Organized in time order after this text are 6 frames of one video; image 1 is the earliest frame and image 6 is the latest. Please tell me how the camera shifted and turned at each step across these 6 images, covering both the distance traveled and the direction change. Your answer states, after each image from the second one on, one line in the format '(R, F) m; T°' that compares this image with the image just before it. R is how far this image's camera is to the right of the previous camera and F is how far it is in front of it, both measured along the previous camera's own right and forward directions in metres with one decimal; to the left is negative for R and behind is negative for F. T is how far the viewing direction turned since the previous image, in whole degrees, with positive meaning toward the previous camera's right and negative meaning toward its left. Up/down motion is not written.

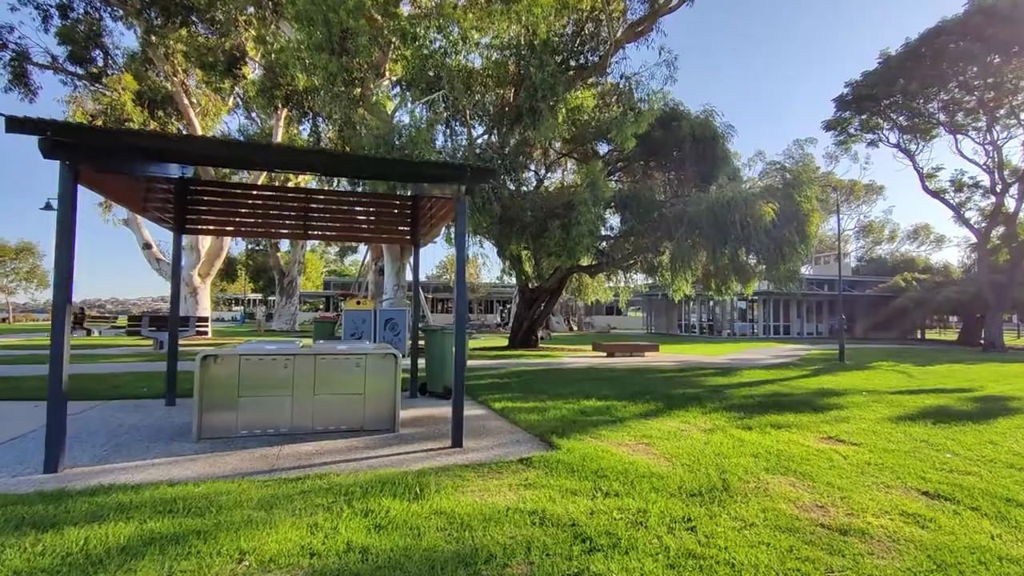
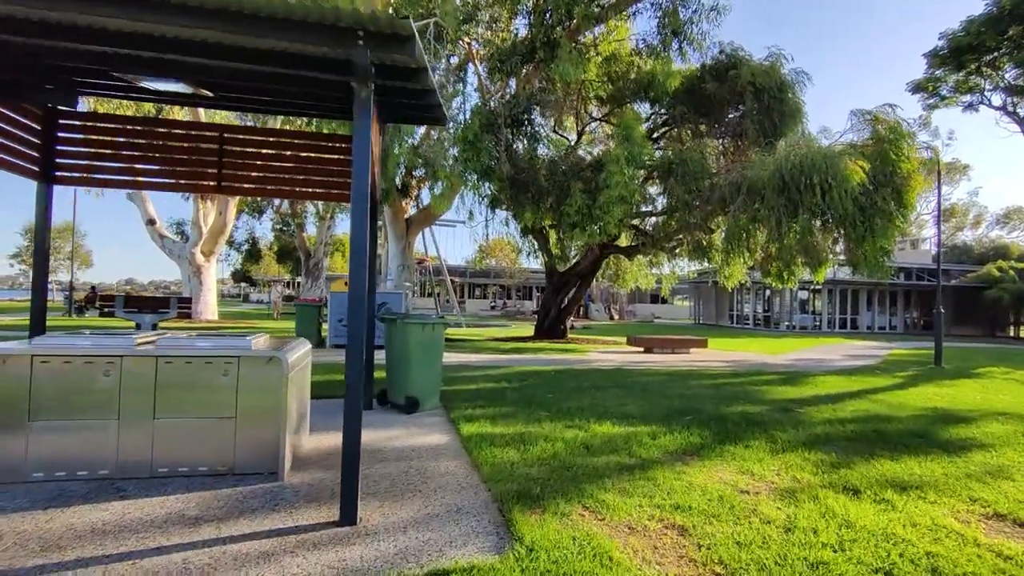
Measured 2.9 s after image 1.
(+0.7, +2.6) m; -5°
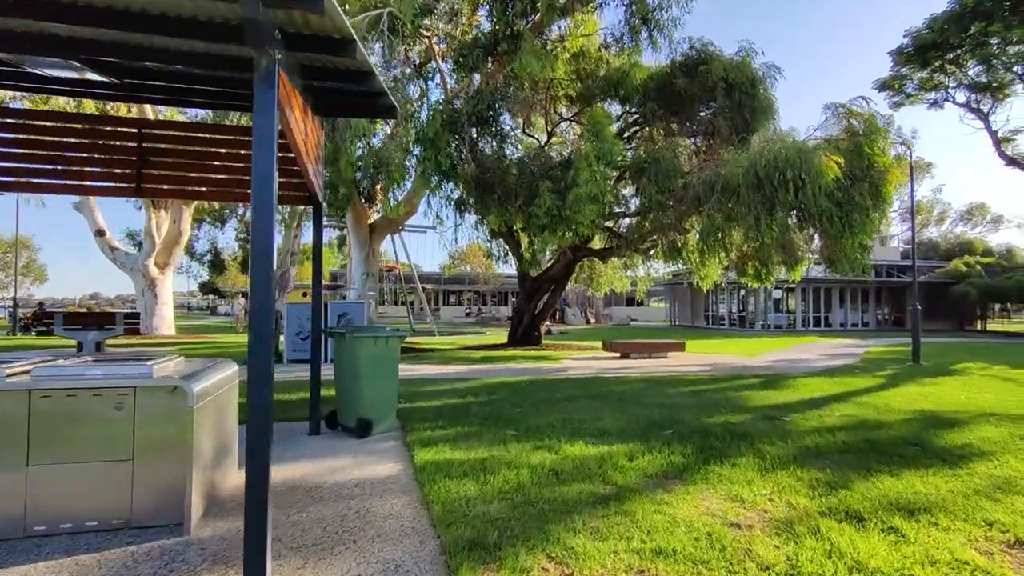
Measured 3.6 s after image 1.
(+0.2, +0.6) m; +2°
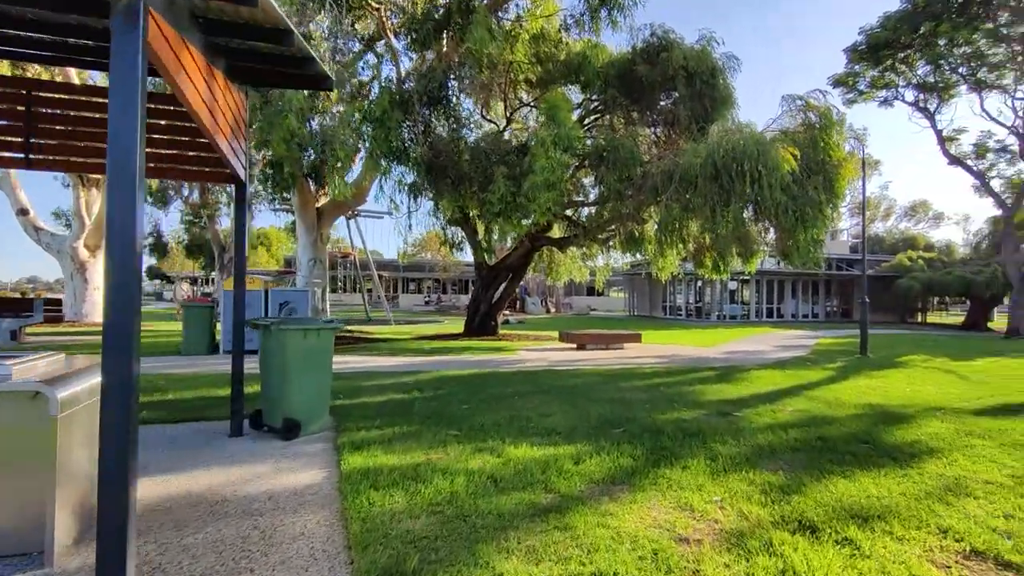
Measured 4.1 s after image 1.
(+0.2, +0.4) m; +4°
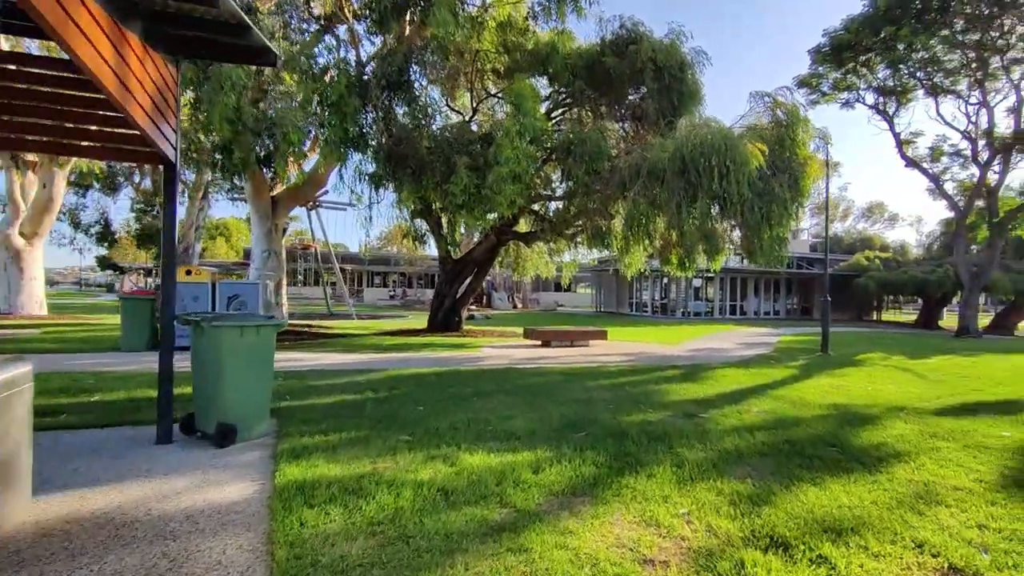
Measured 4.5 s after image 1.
(+0.1, +0.4) m; +3°
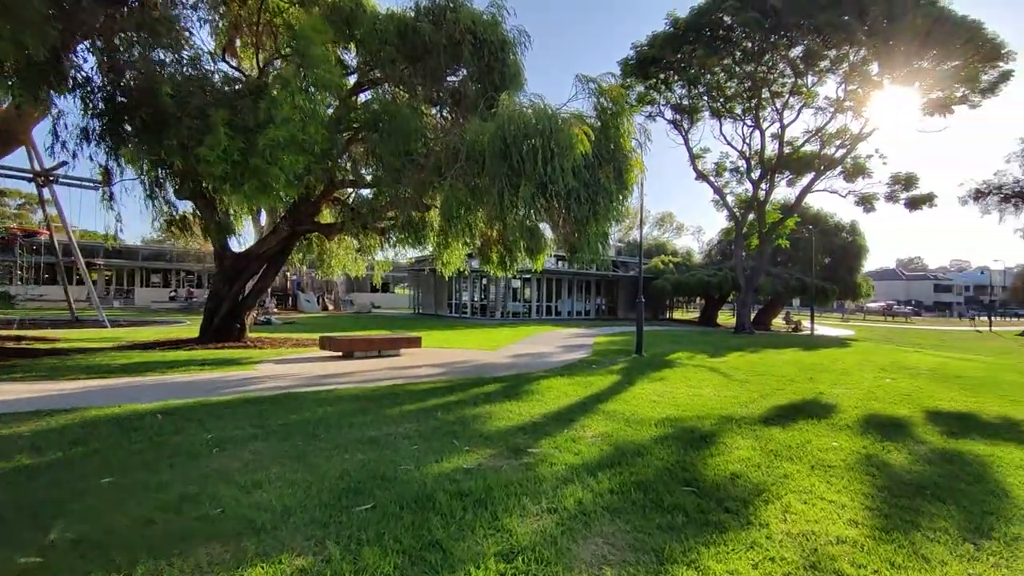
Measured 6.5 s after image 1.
(+0.5, +1.8) m; +18°
